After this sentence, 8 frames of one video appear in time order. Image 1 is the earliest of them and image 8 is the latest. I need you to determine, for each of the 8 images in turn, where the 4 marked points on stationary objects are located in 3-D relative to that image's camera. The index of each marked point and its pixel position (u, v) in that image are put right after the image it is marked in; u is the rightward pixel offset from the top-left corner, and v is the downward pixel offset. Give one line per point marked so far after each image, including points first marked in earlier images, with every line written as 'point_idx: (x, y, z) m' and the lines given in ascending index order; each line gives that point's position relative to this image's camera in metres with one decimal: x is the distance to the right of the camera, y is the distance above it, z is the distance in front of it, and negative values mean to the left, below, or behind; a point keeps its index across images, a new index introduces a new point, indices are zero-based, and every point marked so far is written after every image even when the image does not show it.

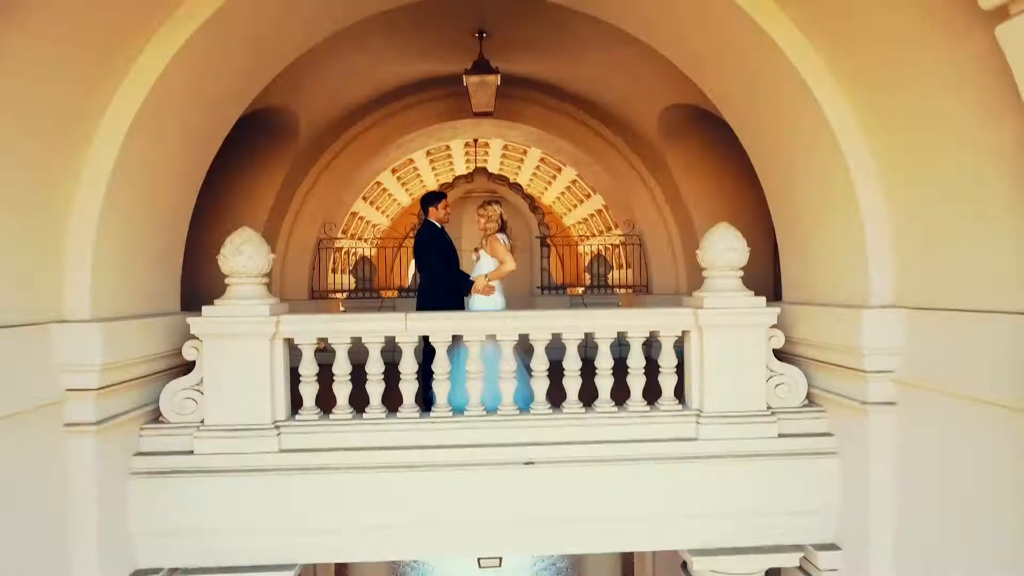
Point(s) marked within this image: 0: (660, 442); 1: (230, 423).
0: (+0.7, -0.7, +3.4) m
1: (-1.2, -0.6, +3.4) m
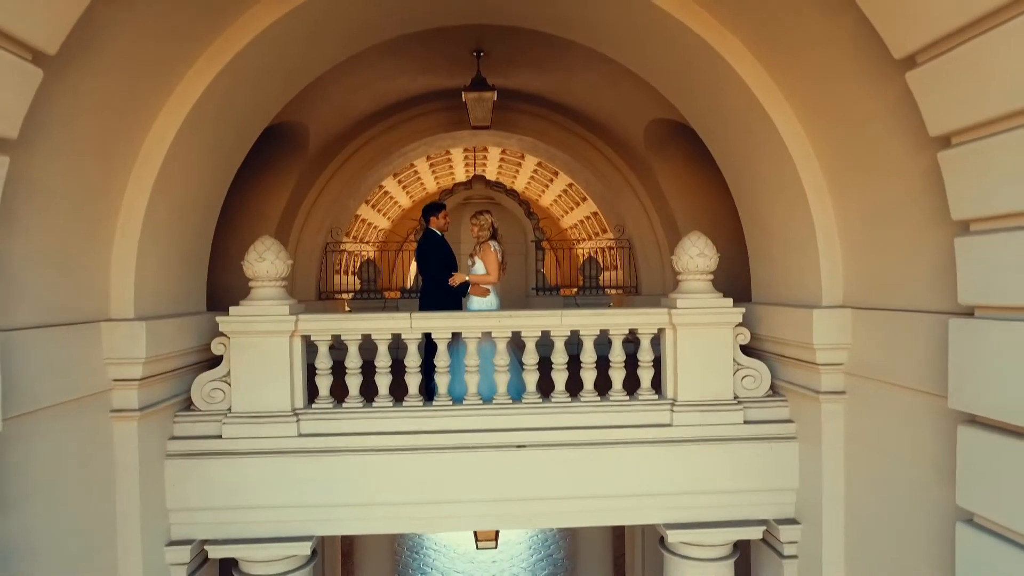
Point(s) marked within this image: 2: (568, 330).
0: (+0.6, -0.7, +3.9) m
1: (-1.3, -0.6, +3.8) m
2: (+0.3, -0.2, +4.0) m
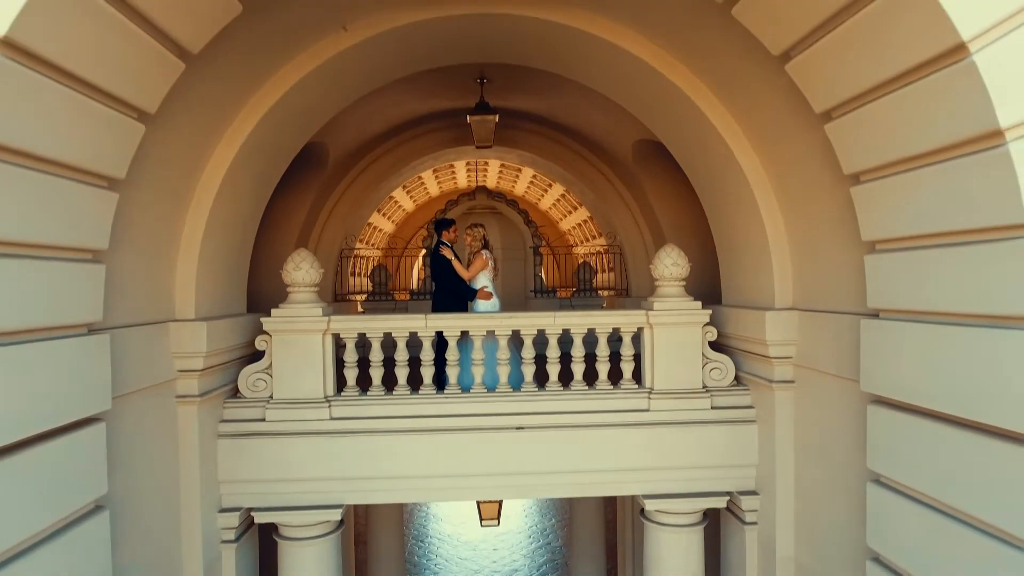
0: (+0.6, -0.7, +4.5) m
1: (-1.3, -0.6, +4.5) m
2: (+0.3, -0.2, +4.6) m
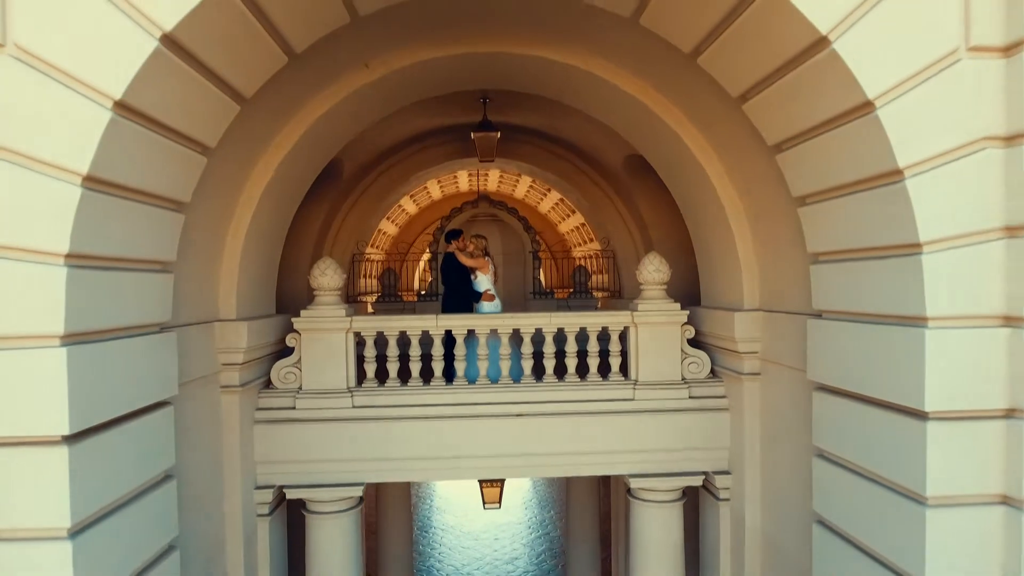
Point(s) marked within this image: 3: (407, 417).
0: (+0.7, -0.8, +5.1) m
1: (-1.3, -0.7, +5.0) m
2: (+0.3, -0.3, +5.2) m
3: (-0.7, -0.9, +5.0) m
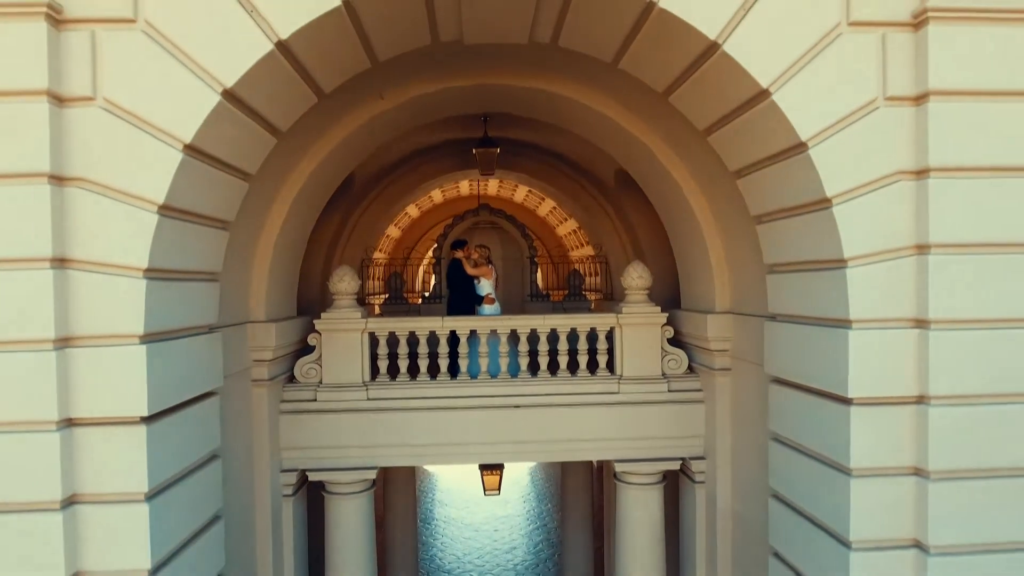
0: (+0.6, -0.8, +5.7) m
1: (-1.3, -0.7, +5.6) m
2: (+0.3, -0.3, +5.8) m
3: (-0.7, -0.9, +5.6) m
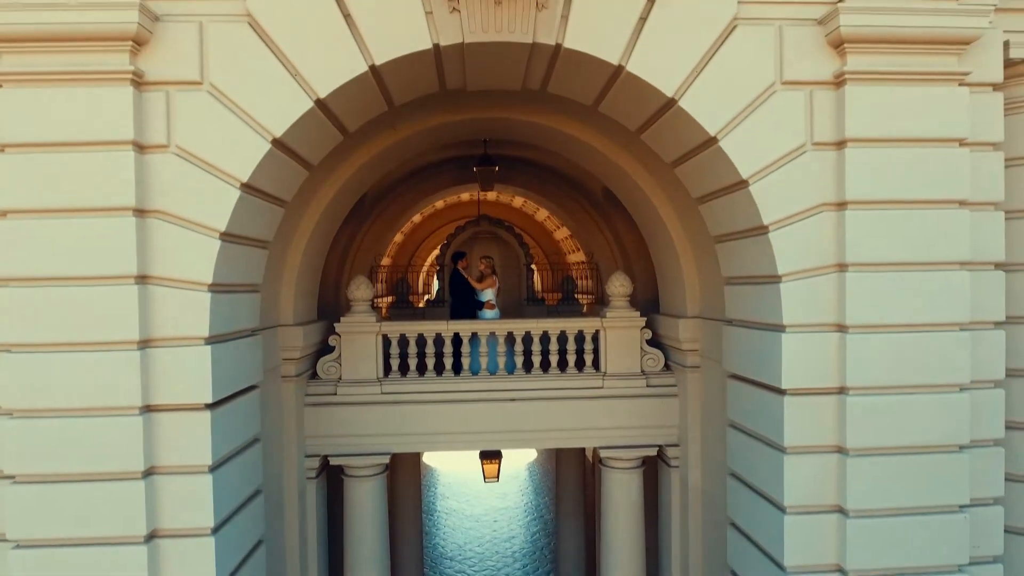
0: (+0.6, -0.9, +6.5) m
1: (-1.3, -0.8, +6.4) m
2: (+0.2, -0.4, +6.6) m
3: (-0.7, -1.0, +6.4) m
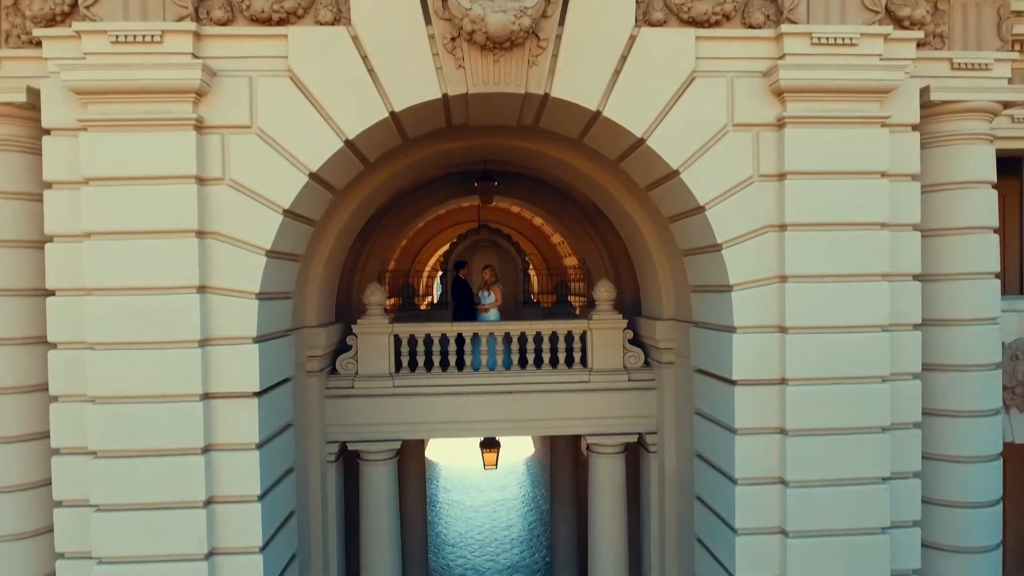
0: (+0.6, -0.9, +7.3) m
1: (-1.4, -0.8, +7.2) m
2: (+0.2, -0.4, +7.4) m
3: (-0.8, -1.0, +7.2) m
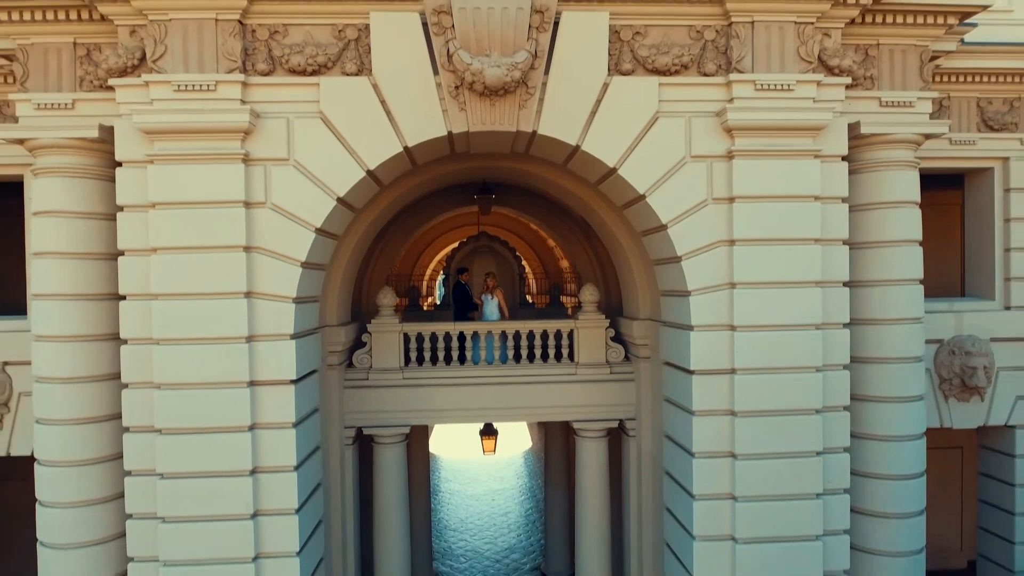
0: (+0.5, -0.9, +8.3) m
1: (-1.4, -0.9, +8.2) m
2: (+0.2, -0.5, +8.4) m
3: (-0.8, -1.0, +8.2) m
